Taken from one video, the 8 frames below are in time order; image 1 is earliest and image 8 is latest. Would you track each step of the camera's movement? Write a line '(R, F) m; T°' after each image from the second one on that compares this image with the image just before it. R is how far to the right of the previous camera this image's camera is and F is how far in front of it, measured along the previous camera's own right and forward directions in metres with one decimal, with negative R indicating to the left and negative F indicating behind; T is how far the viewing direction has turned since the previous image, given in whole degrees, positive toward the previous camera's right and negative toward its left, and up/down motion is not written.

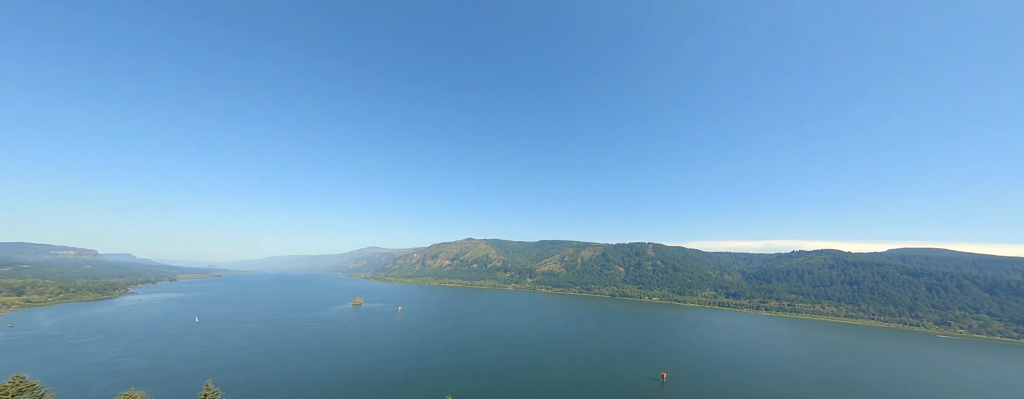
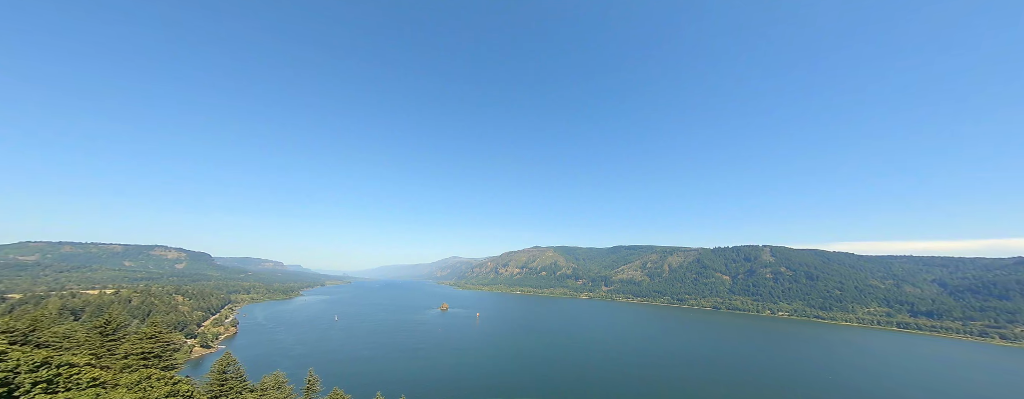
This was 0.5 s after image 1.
(+5.0, +1.0) m; -20°
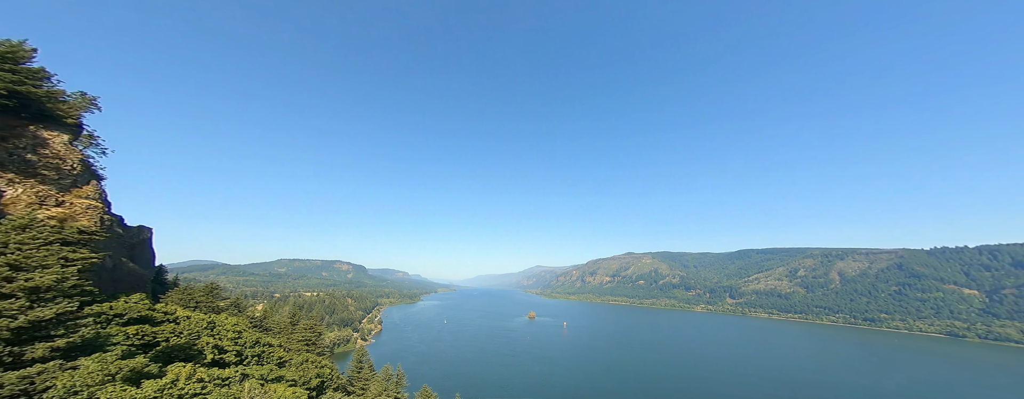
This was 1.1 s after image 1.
(+4.6, +2.2) m; -23°
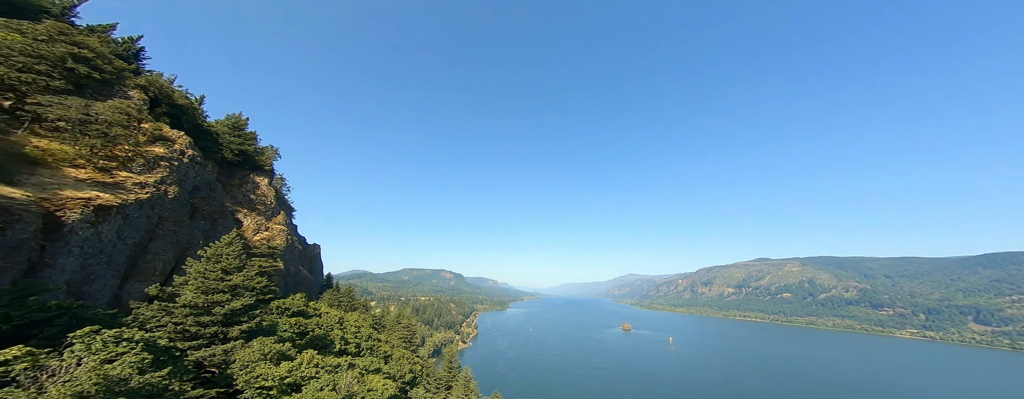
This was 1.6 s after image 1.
(+3.1, +2.2) m; -20°
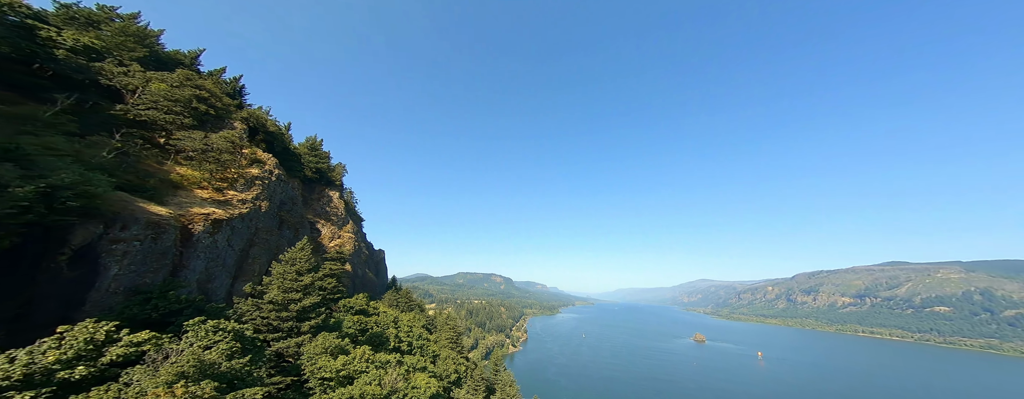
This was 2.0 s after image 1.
(+1.9, +0.7) m; -11°
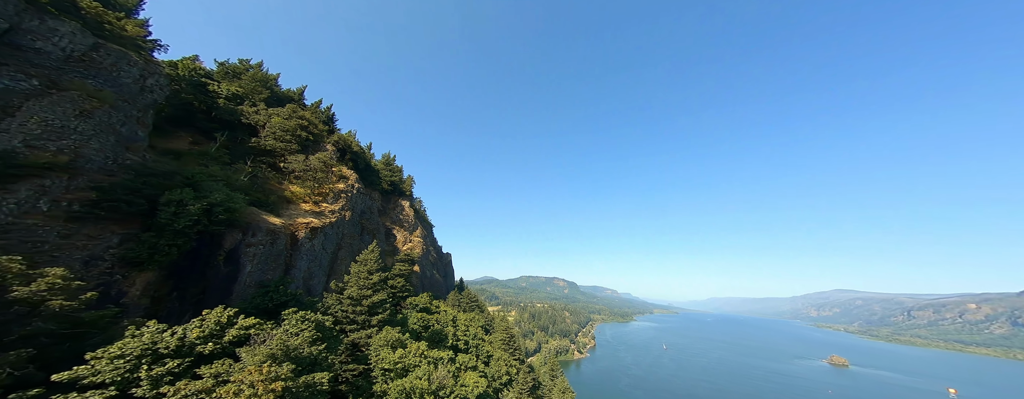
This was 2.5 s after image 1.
(+2.5, +0.8) m; -14°
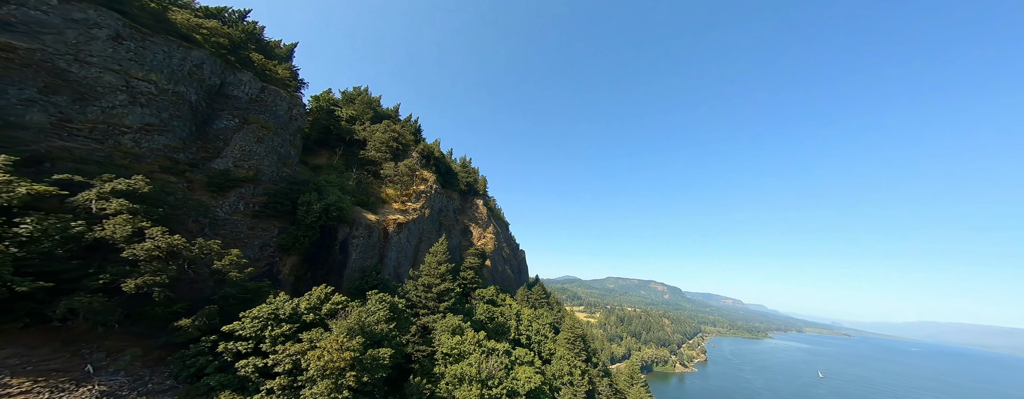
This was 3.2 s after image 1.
(+3.1, +1.2) m; -17°
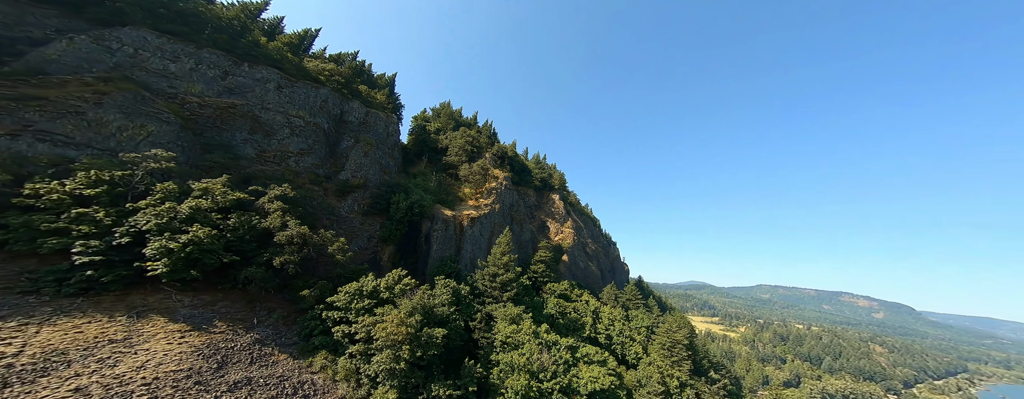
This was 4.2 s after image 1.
(+3.4, +1.8) m; -18°
